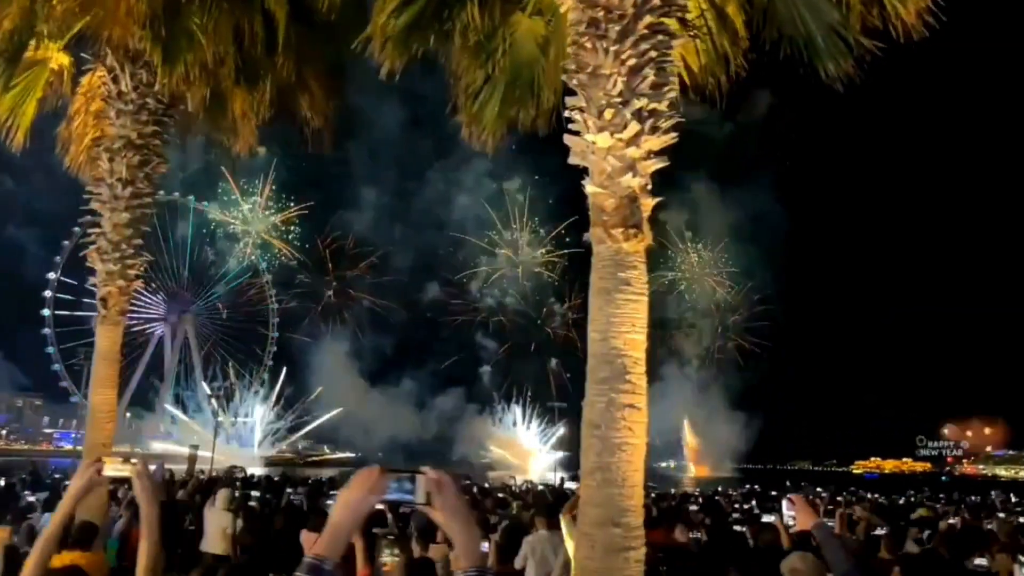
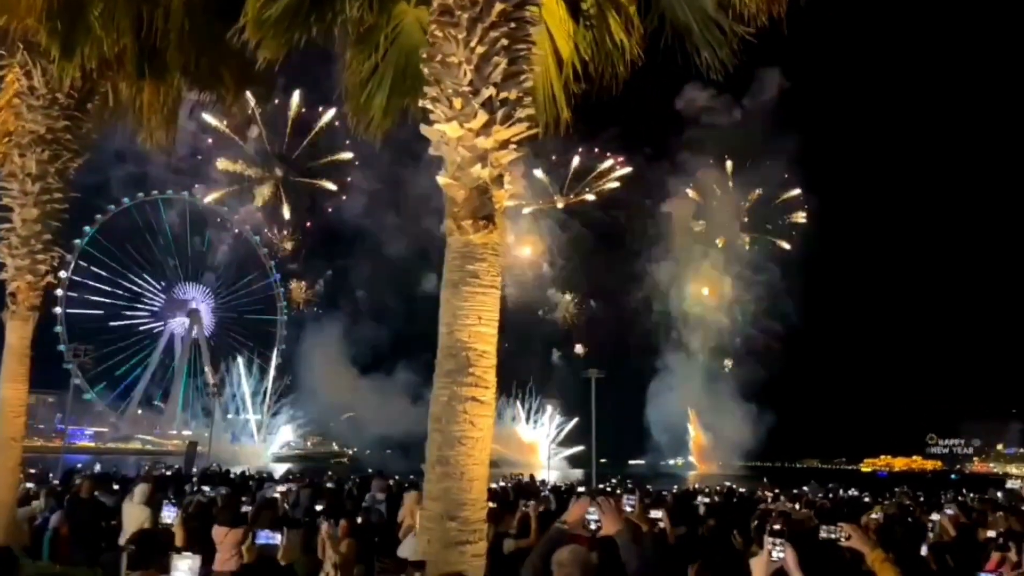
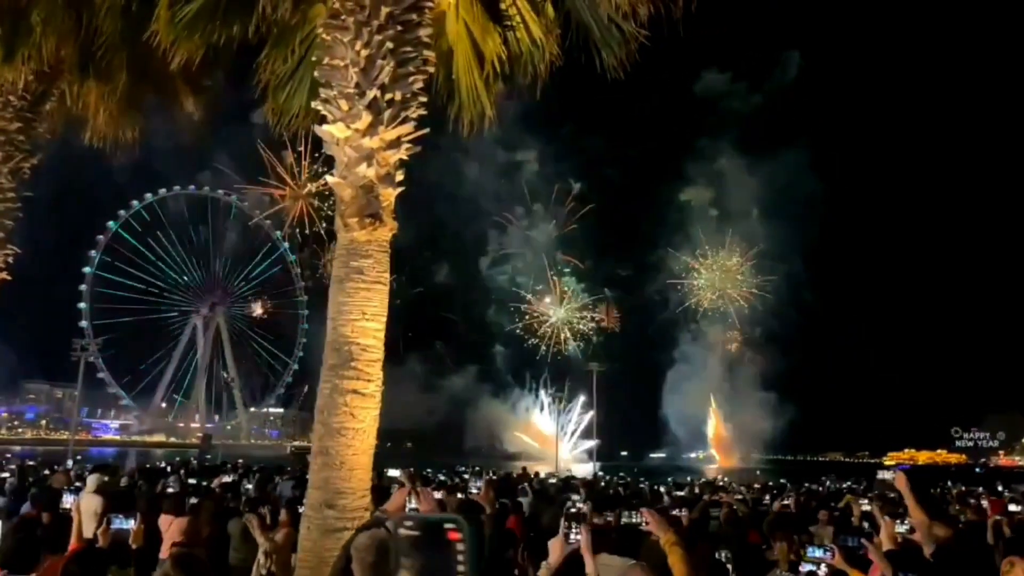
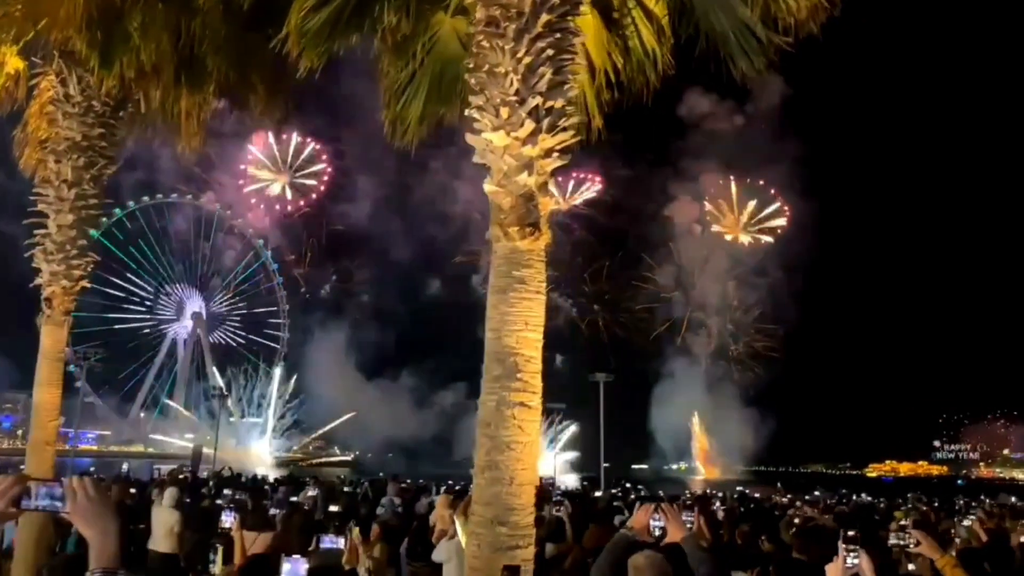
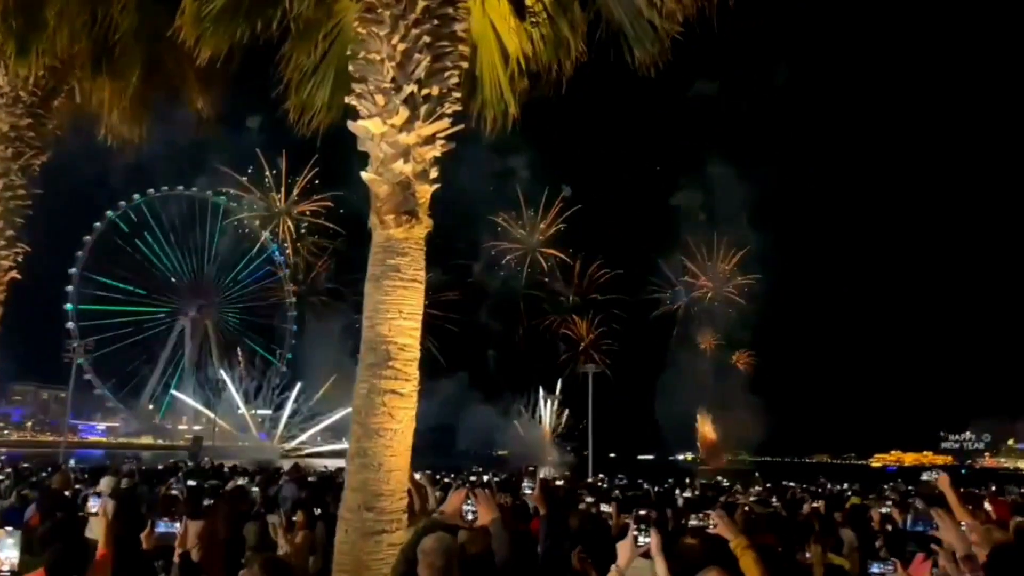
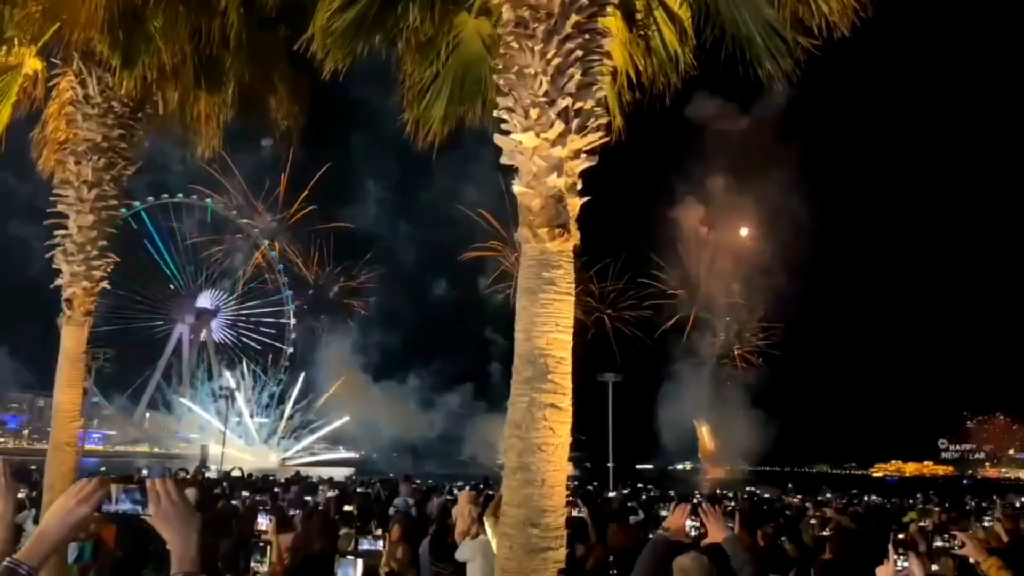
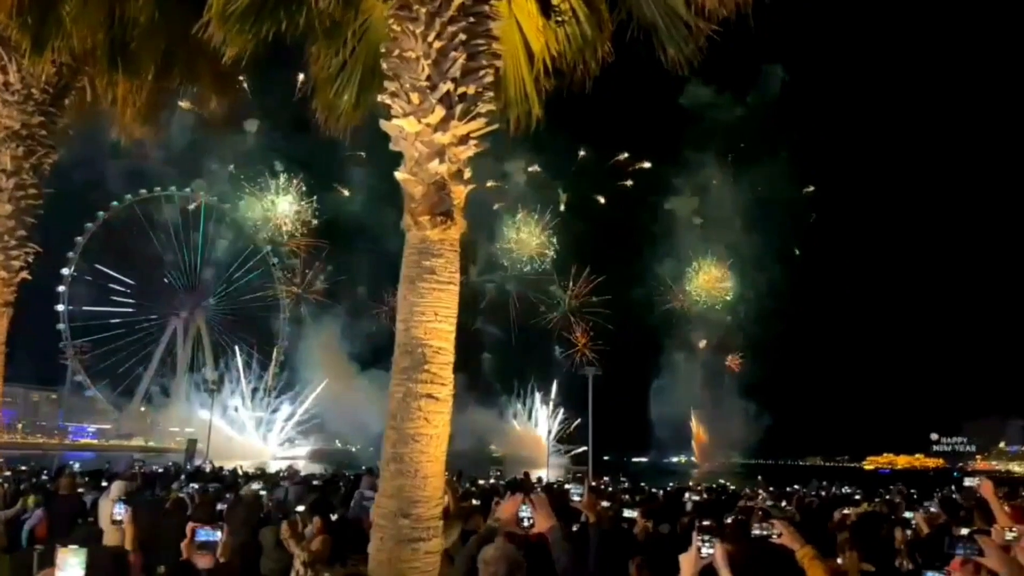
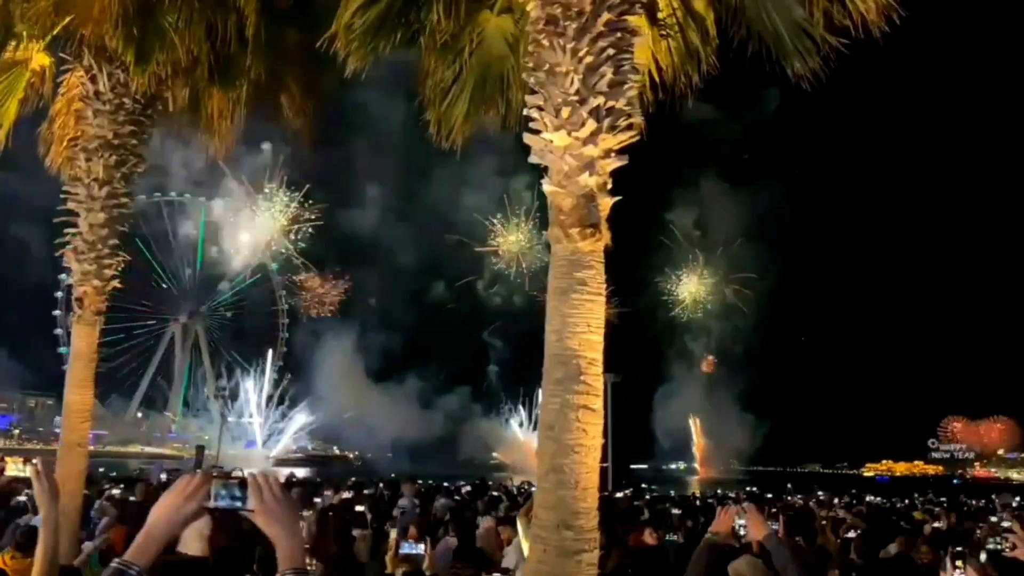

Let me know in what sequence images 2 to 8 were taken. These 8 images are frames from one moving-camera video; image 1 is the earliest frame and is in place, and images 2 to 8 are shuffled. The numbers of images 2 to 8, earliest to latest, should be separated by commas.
8, 6, 4, 2, 7, 5, 3
